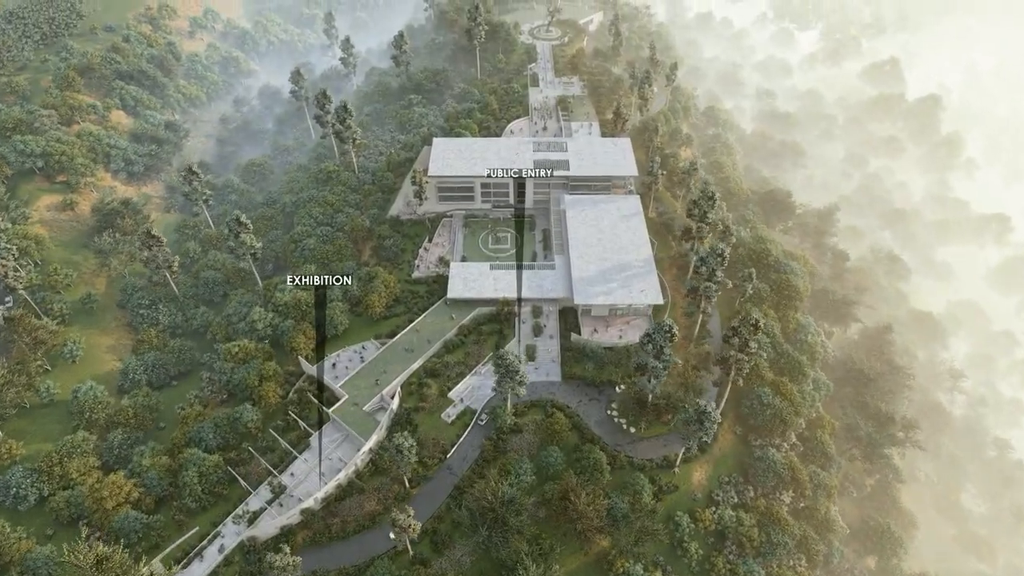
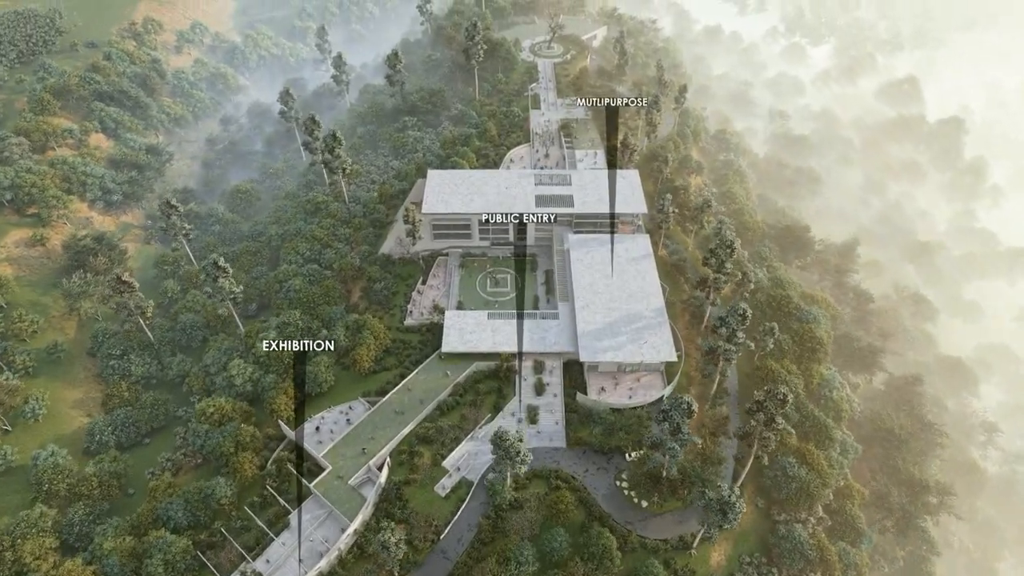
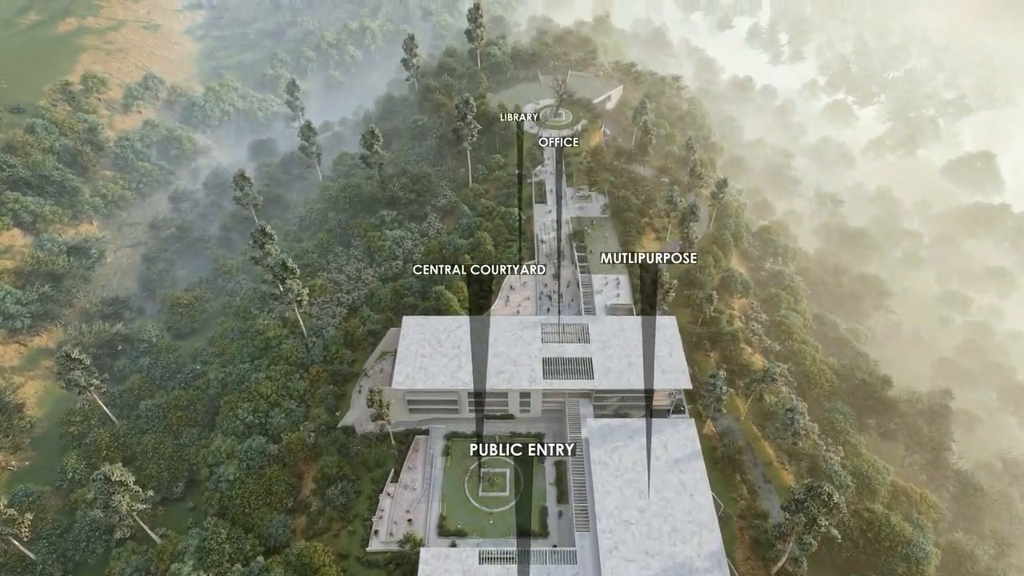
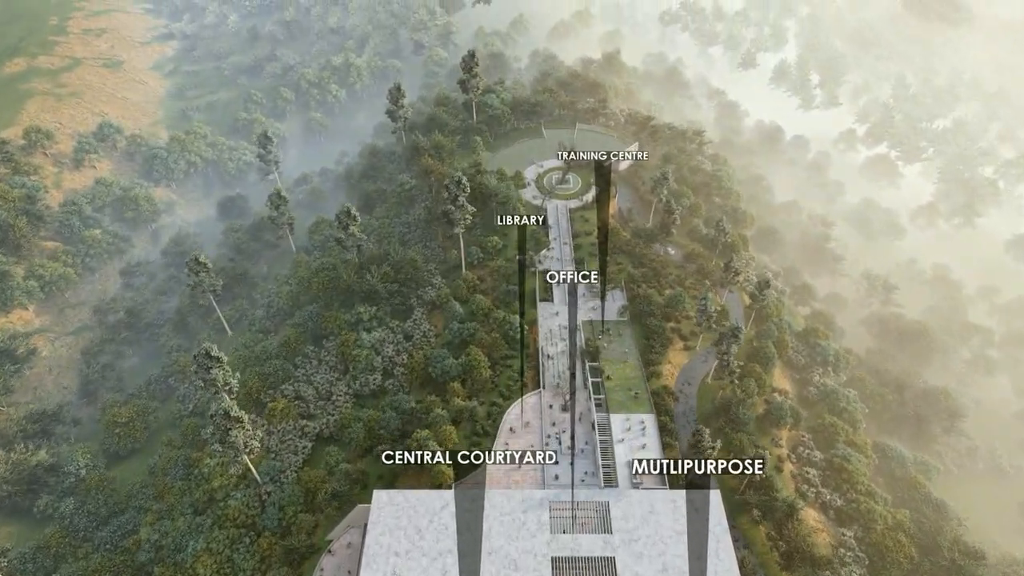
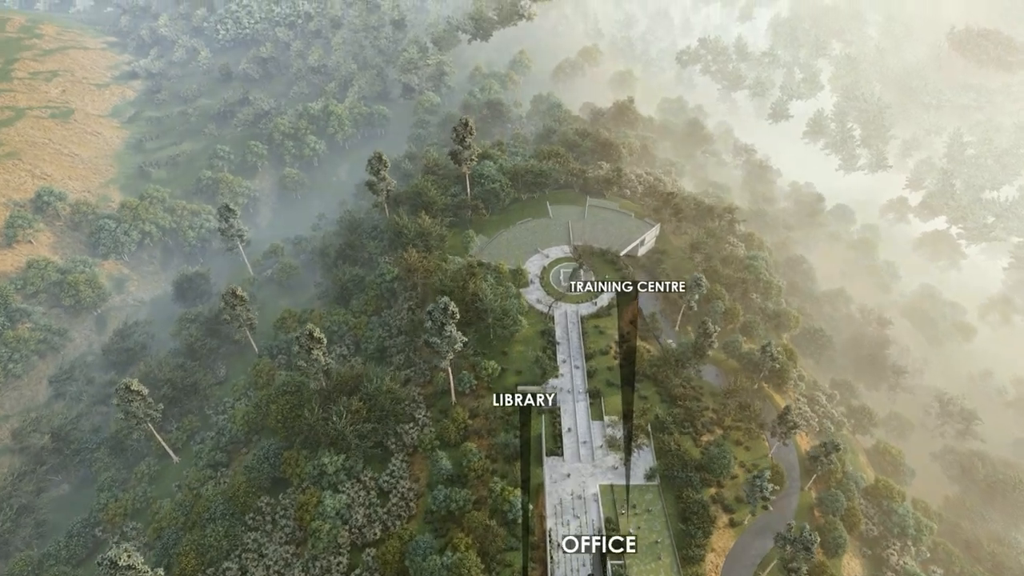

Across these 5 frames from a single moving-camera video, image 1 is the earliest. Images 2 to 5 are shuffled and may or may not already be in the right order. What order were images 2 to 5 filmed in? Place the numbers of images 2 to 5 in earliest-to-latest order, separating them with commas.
2, 3, 4, 5
